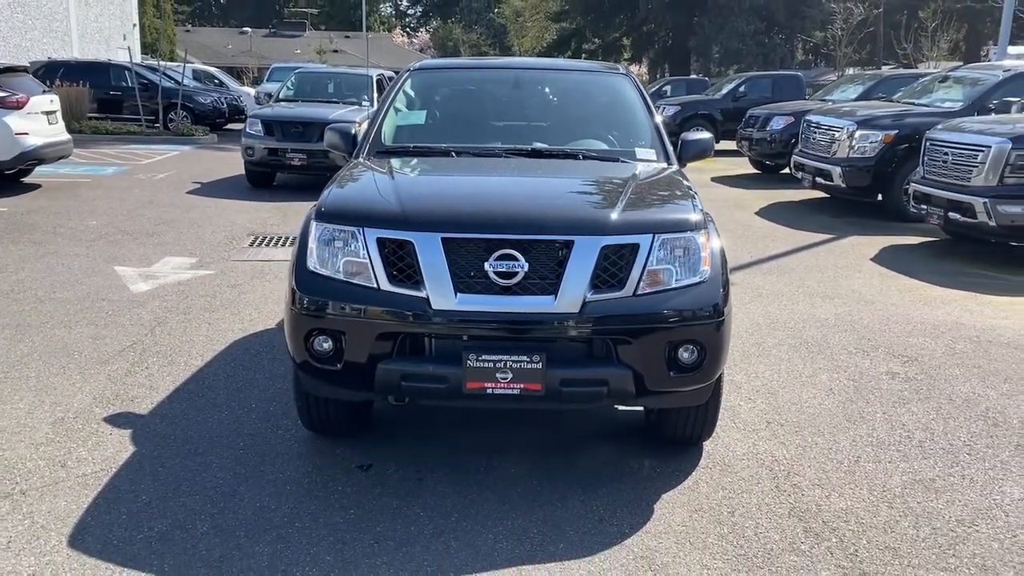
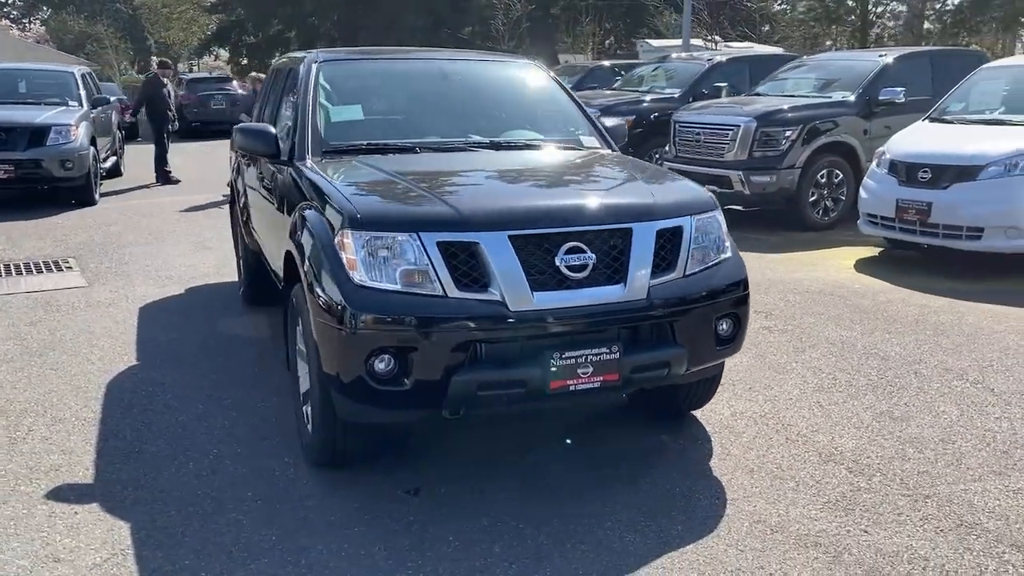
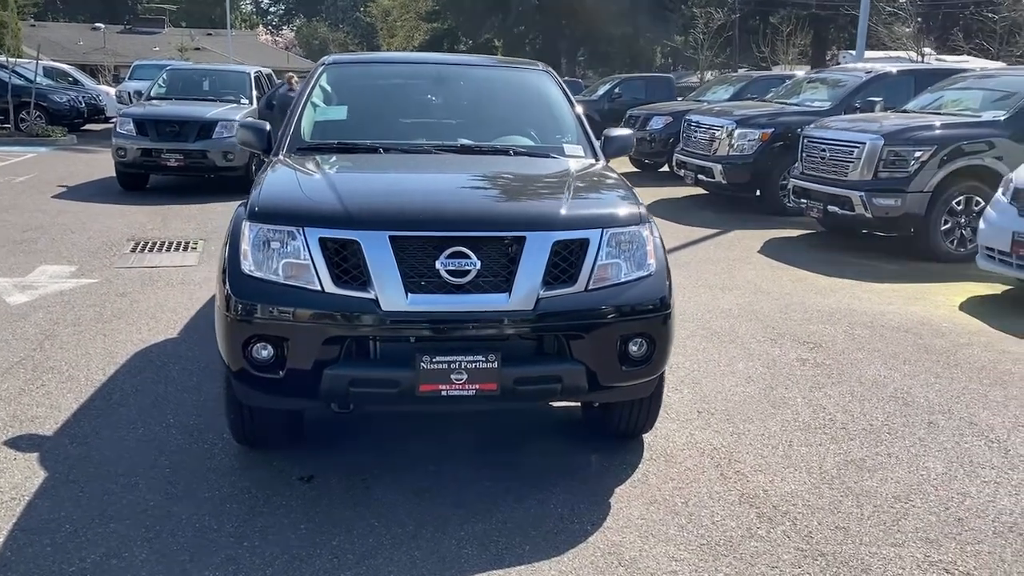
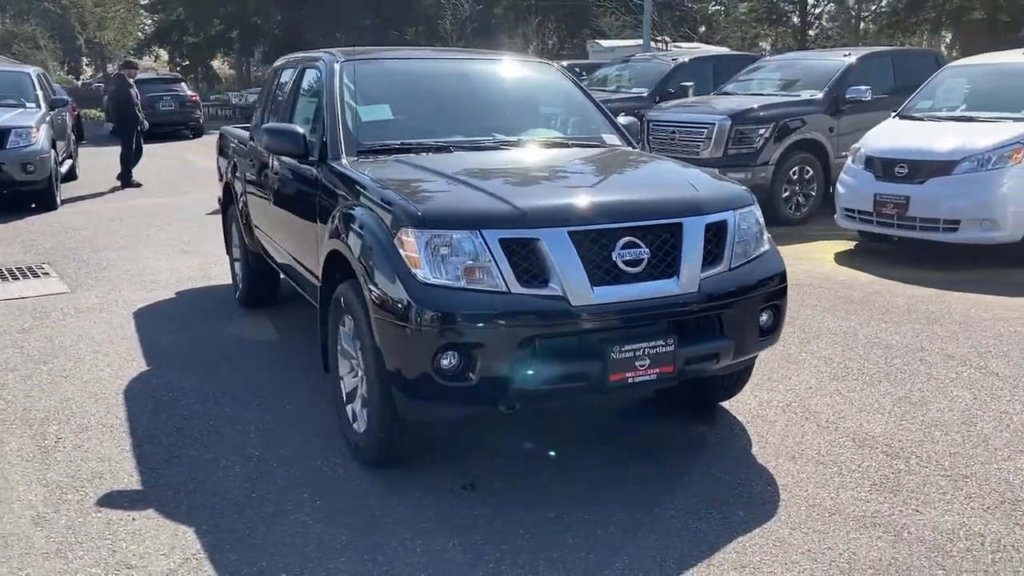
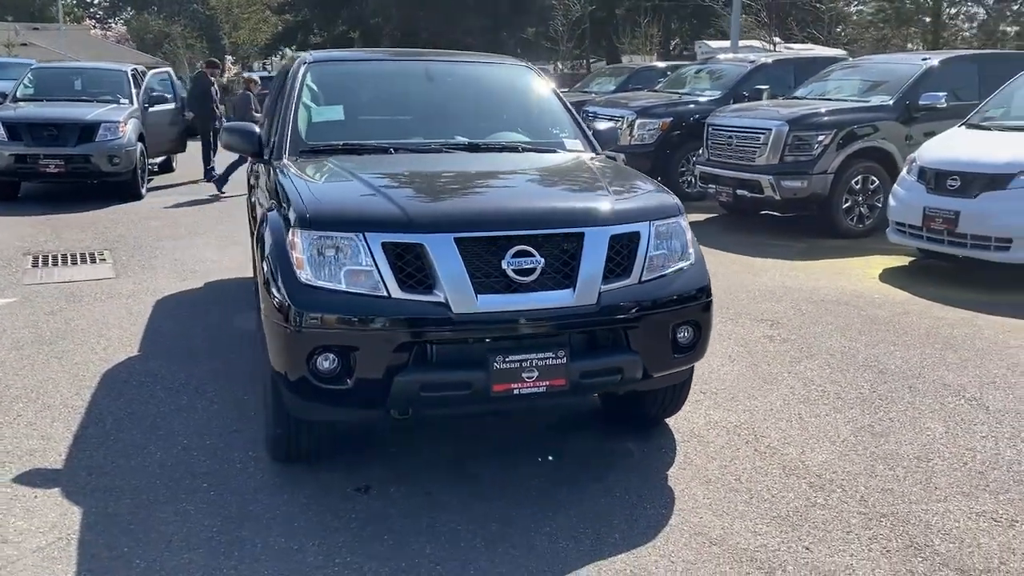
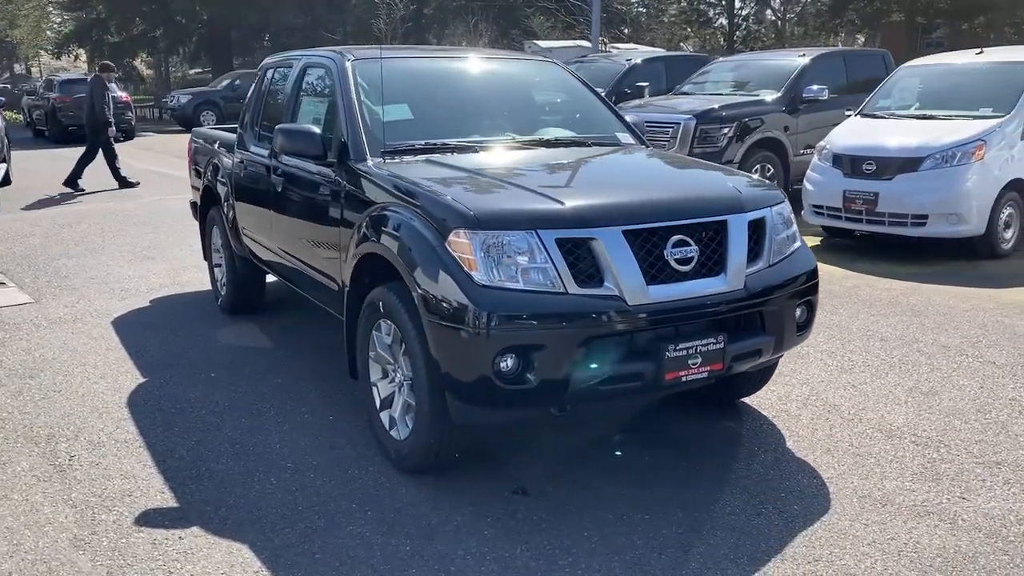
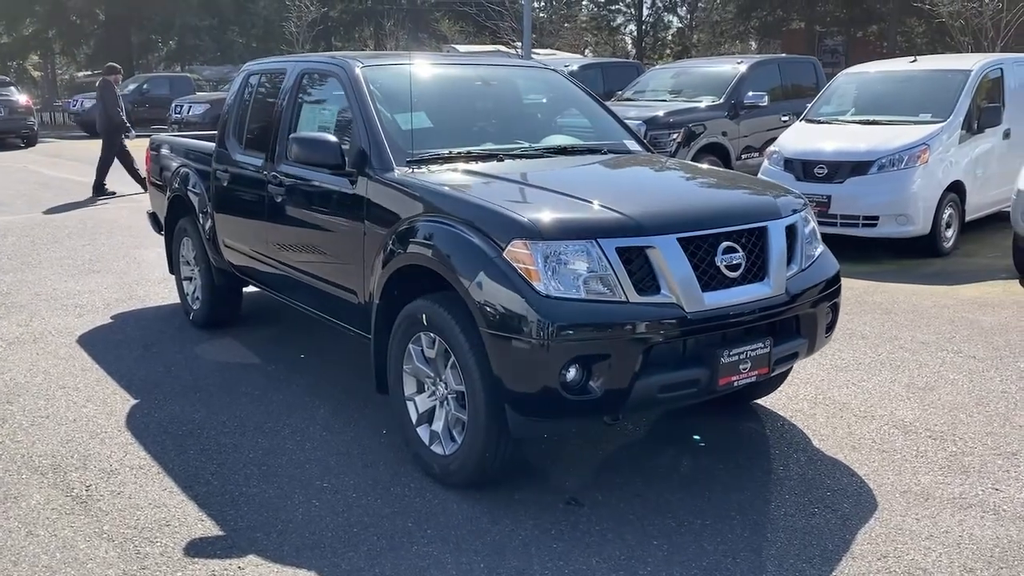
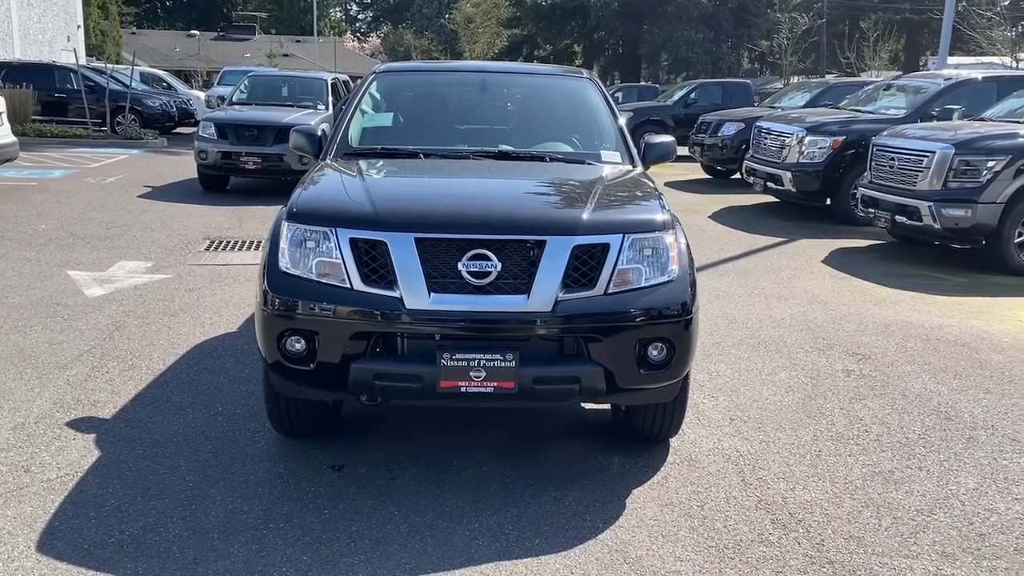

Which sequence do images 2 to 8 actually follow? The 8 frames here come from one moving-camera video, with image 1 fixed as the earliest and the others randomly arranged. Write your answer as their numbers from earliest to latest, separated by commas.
8, 3, 5, 2, 4, 6, 7
